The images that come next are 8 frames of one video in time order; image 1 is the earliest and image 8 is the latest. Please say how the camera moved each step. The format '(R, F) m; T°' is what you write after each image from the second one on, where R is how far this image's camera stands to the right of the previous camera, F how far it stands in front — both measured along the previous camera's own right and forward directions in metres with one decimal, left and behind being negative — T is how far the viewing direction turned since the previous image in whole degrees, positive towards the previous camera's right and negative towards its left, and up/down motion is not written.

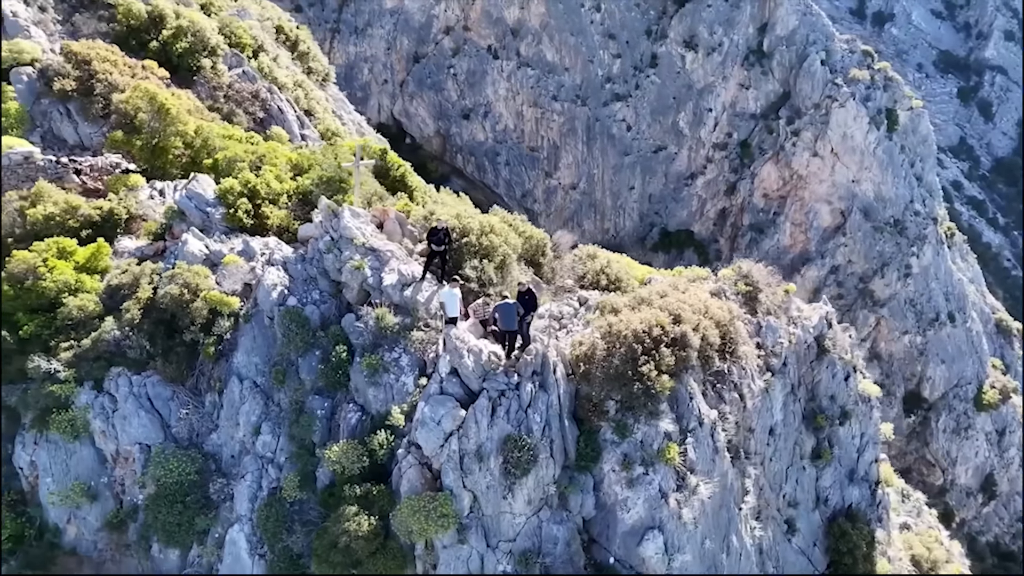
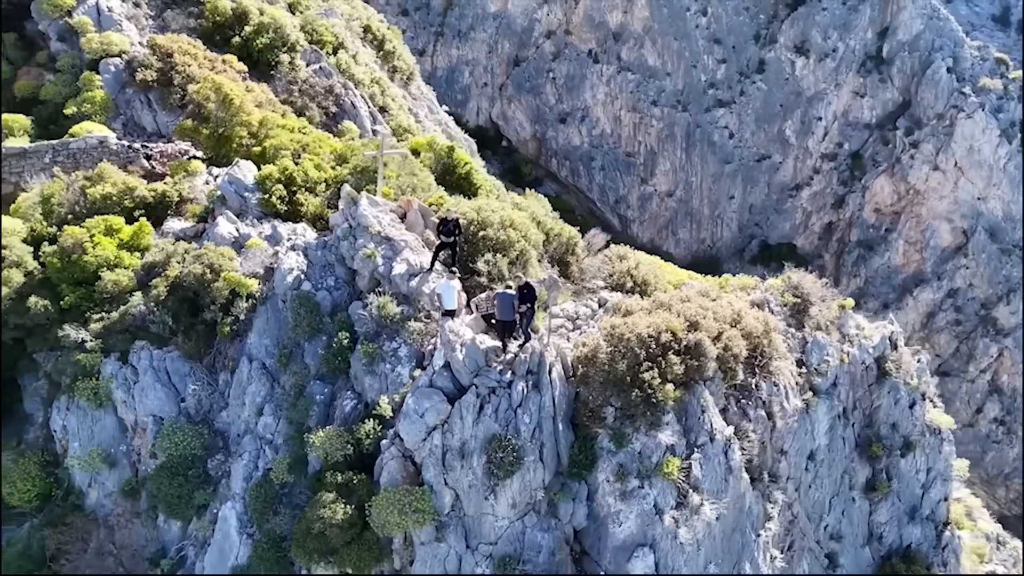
(+1.7, +0.6) m; -8°
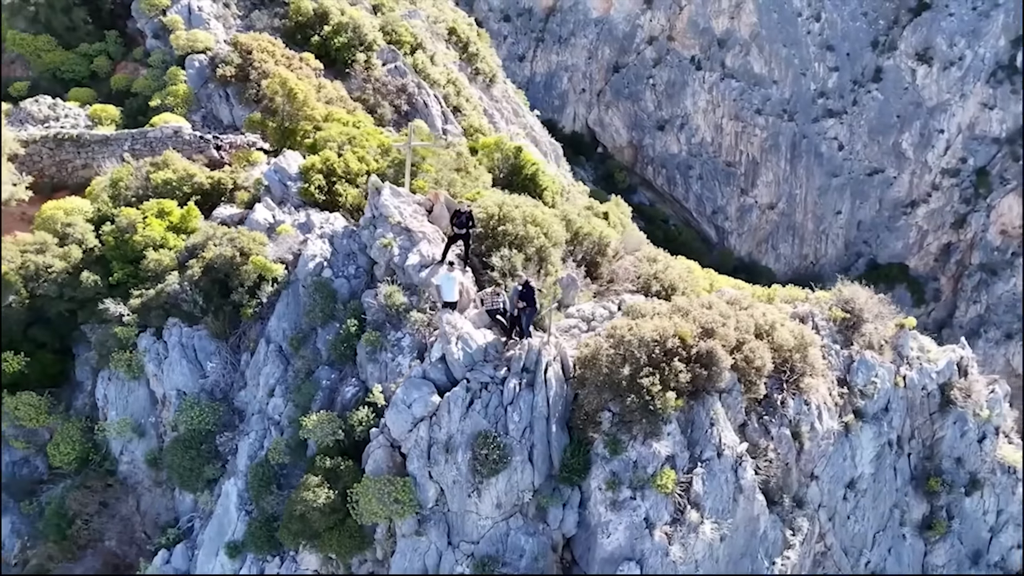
(+1.7, +0.4) m; -8°
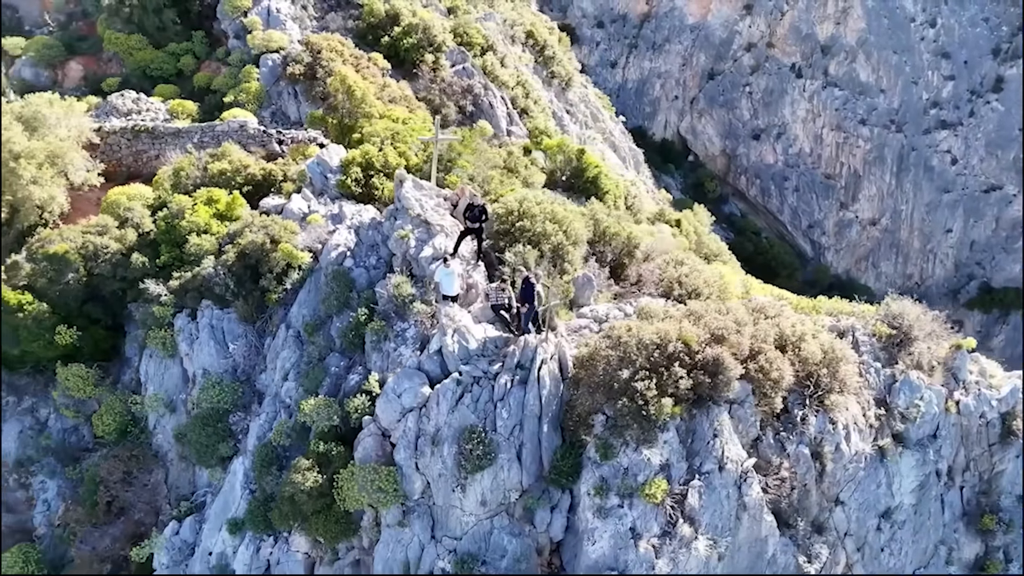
(+1.5, +0.3) m; -7°
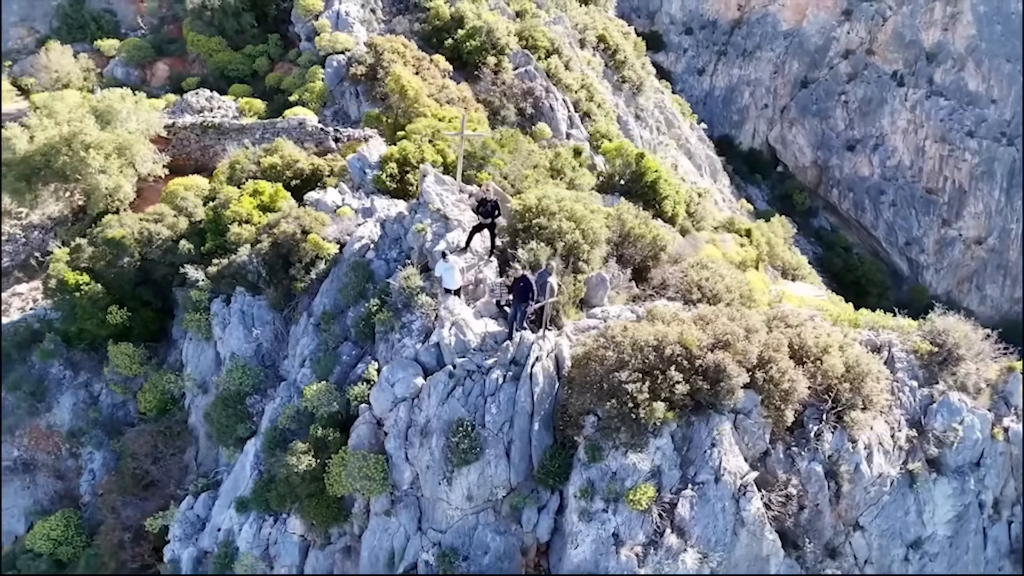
(+1.4, +0.2) m; -7°
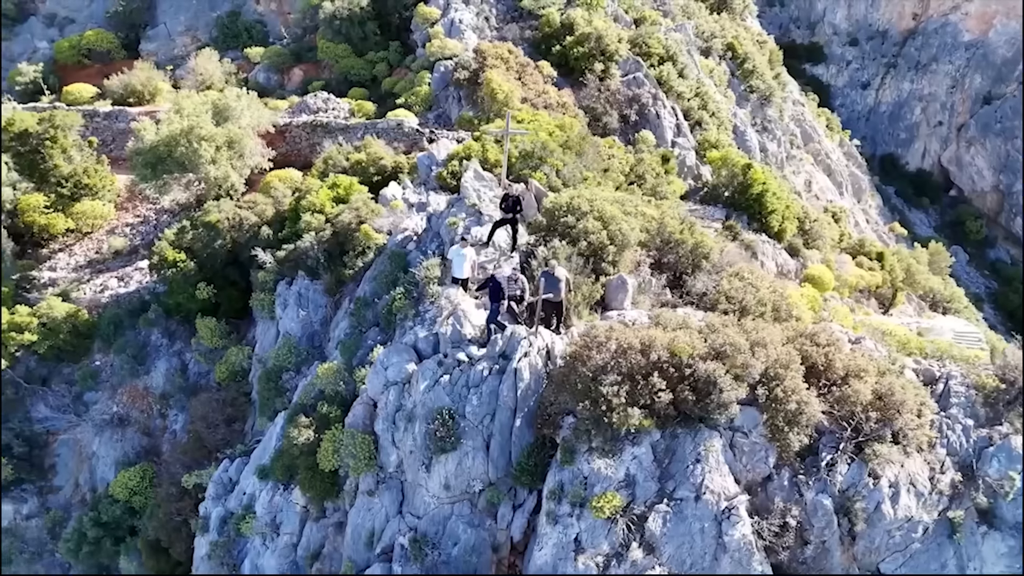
(+2.5, +0.3) m; -12°
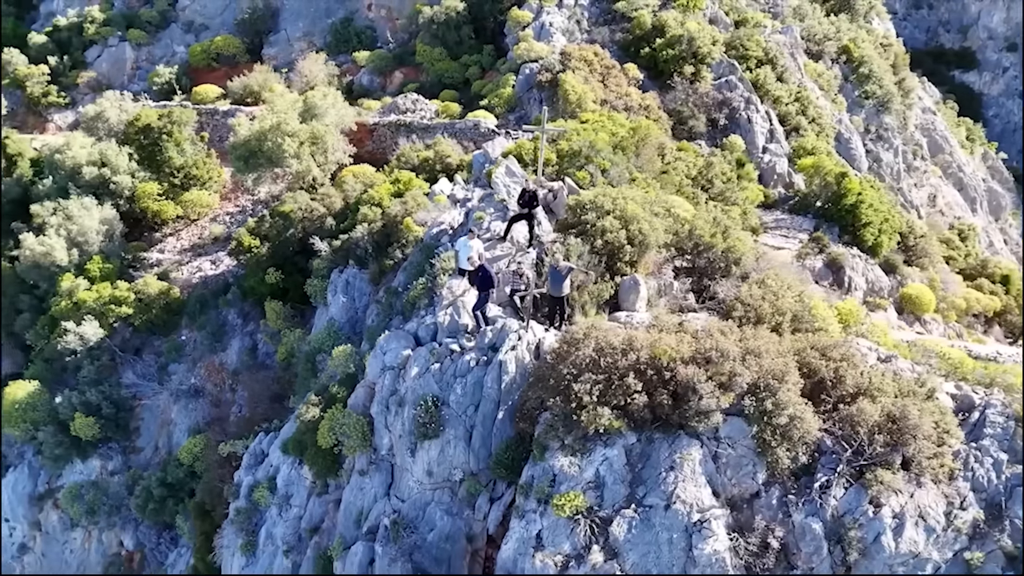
(+2.1, +0.2) m; -10°
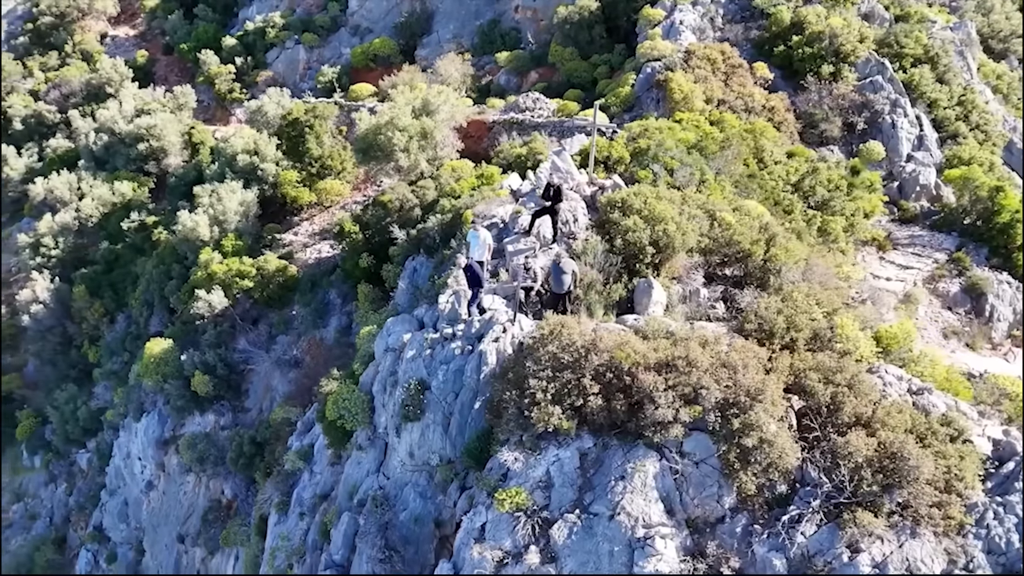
(+2.9, +0.4) m; -14°
